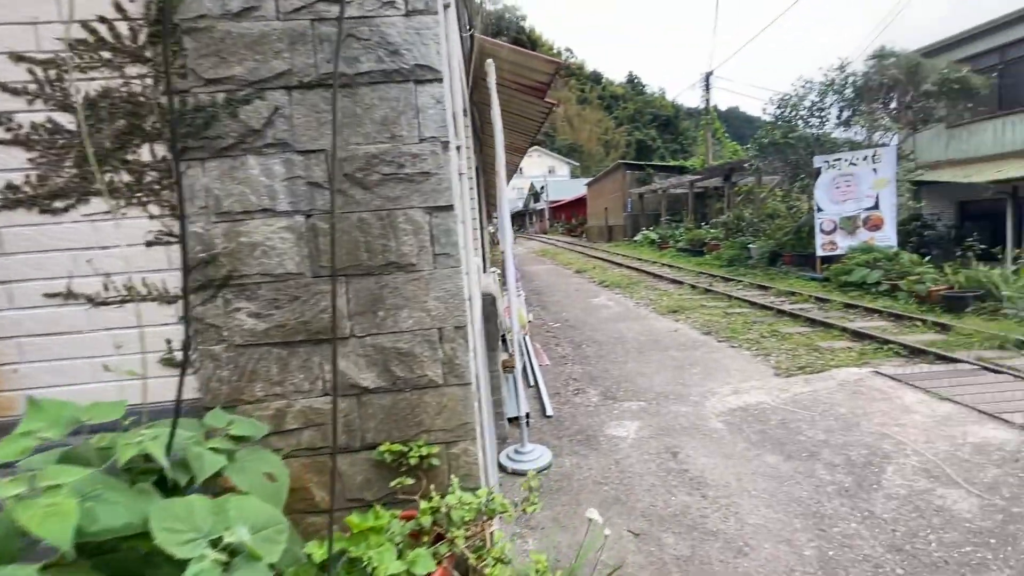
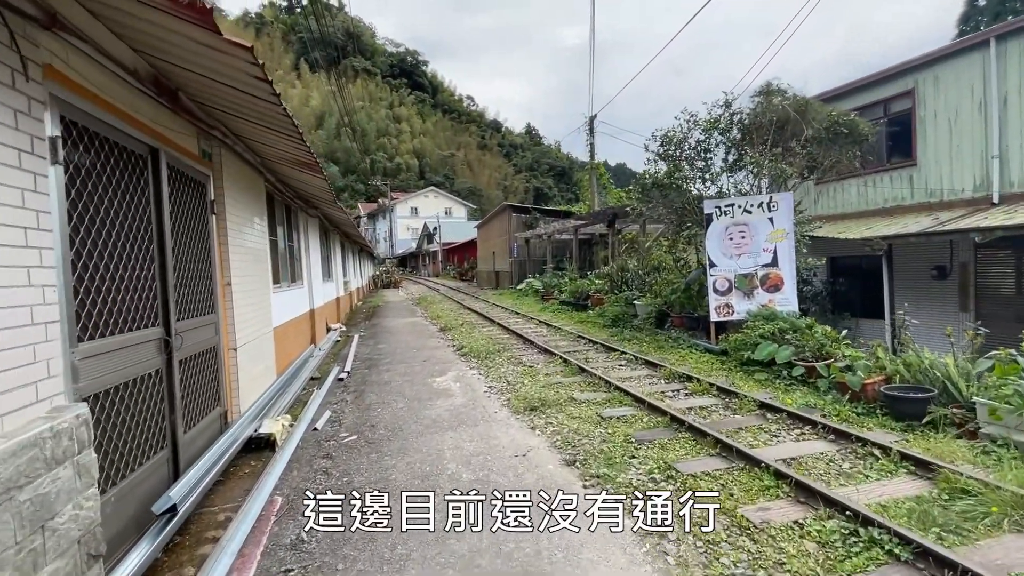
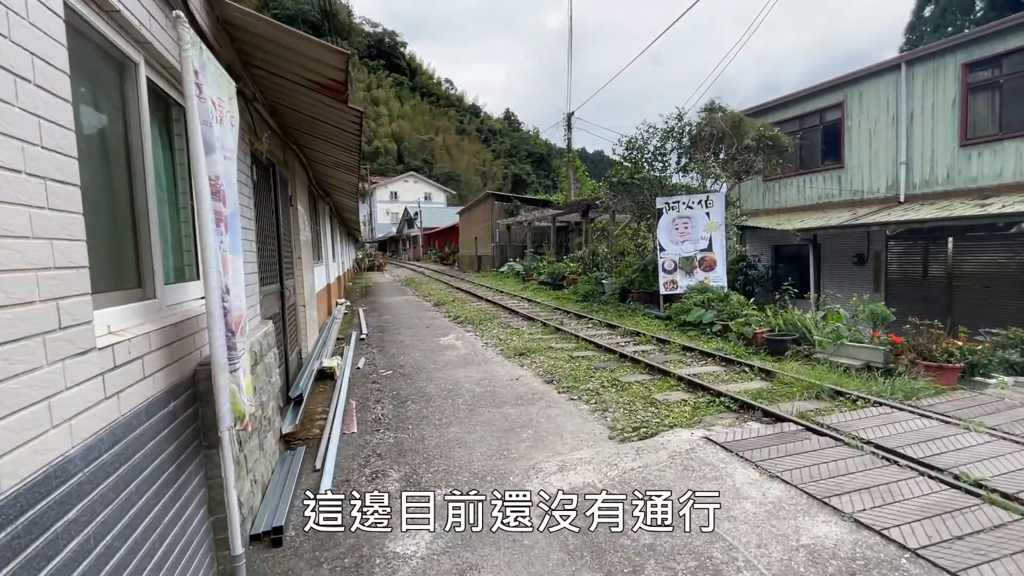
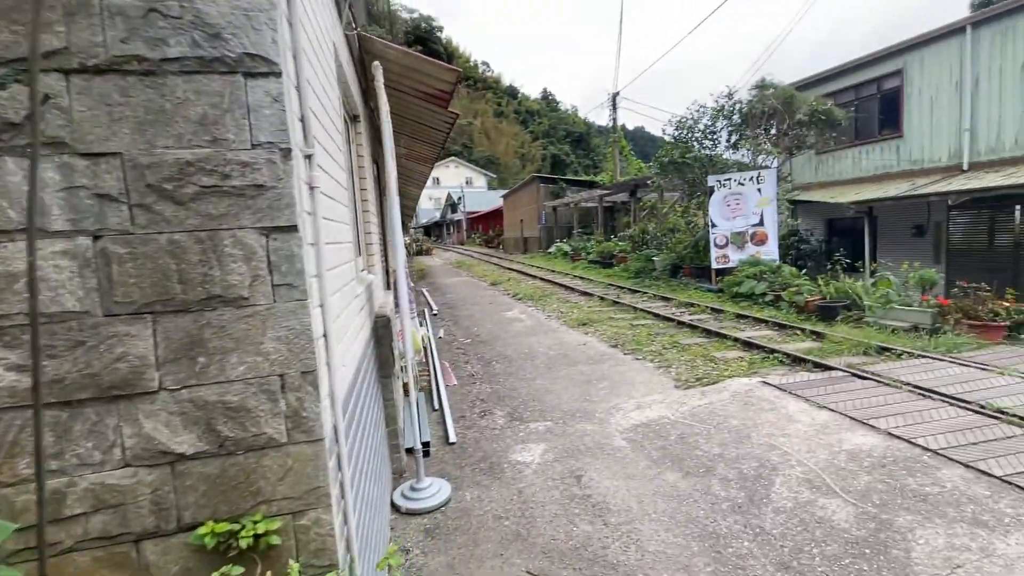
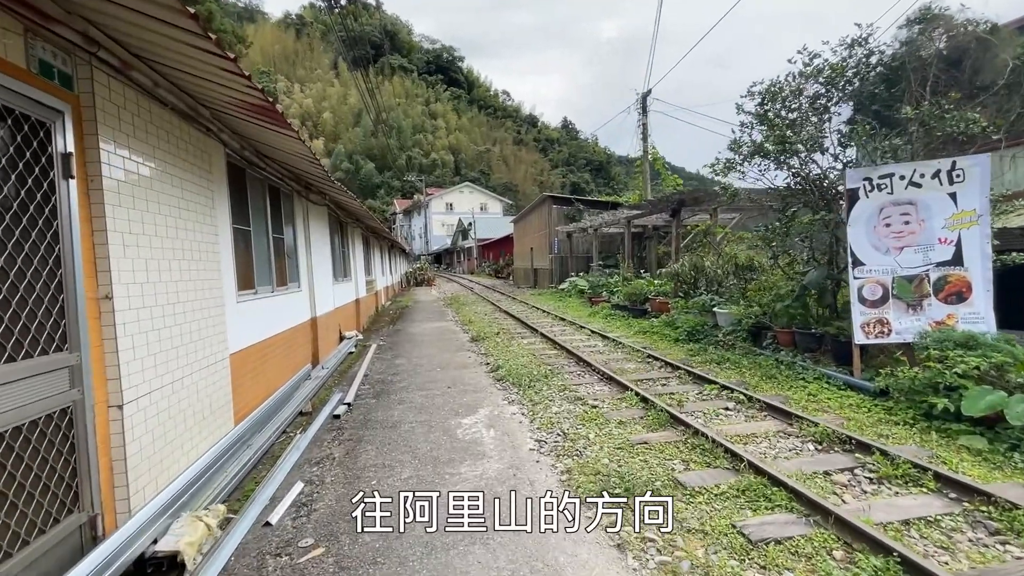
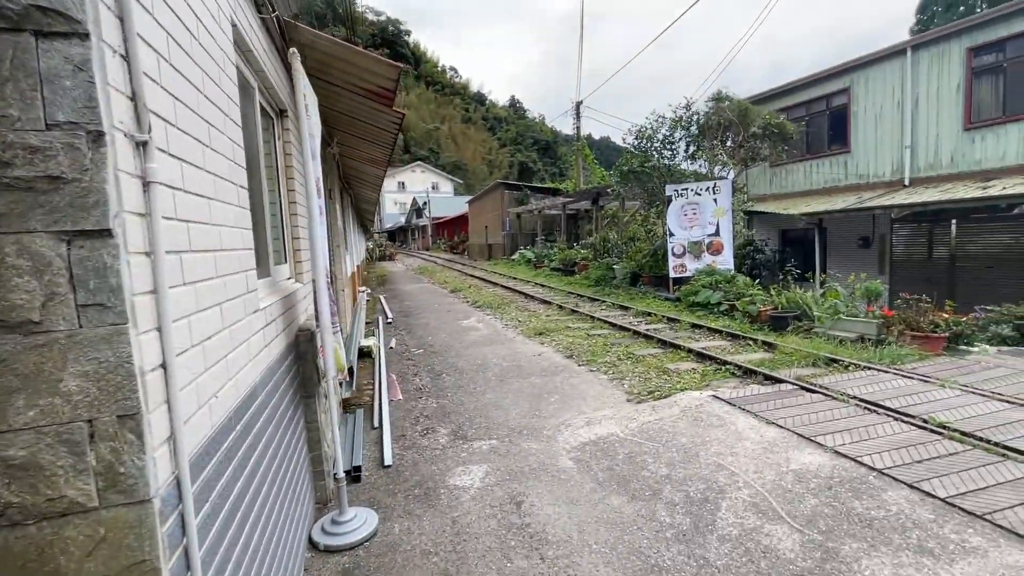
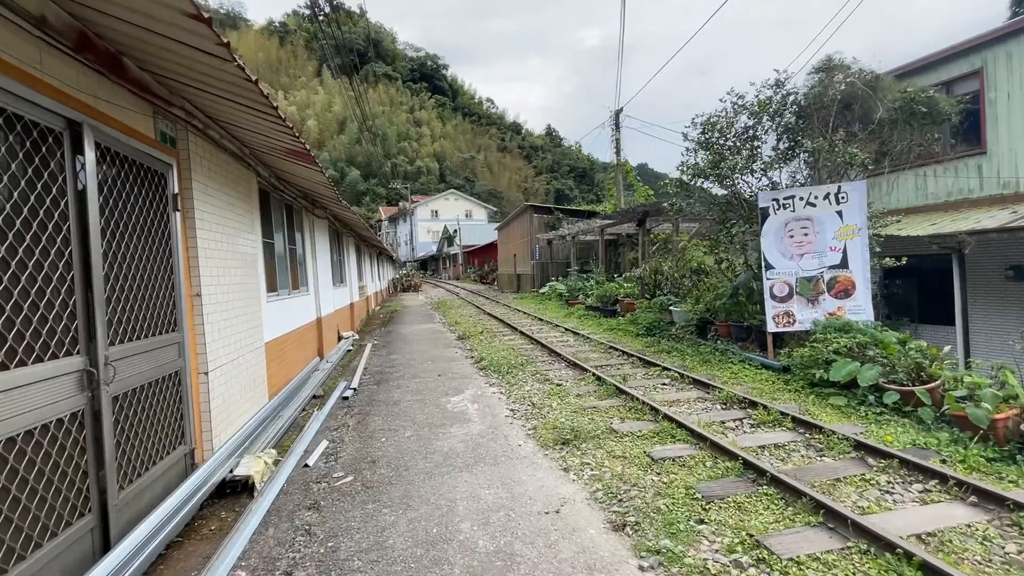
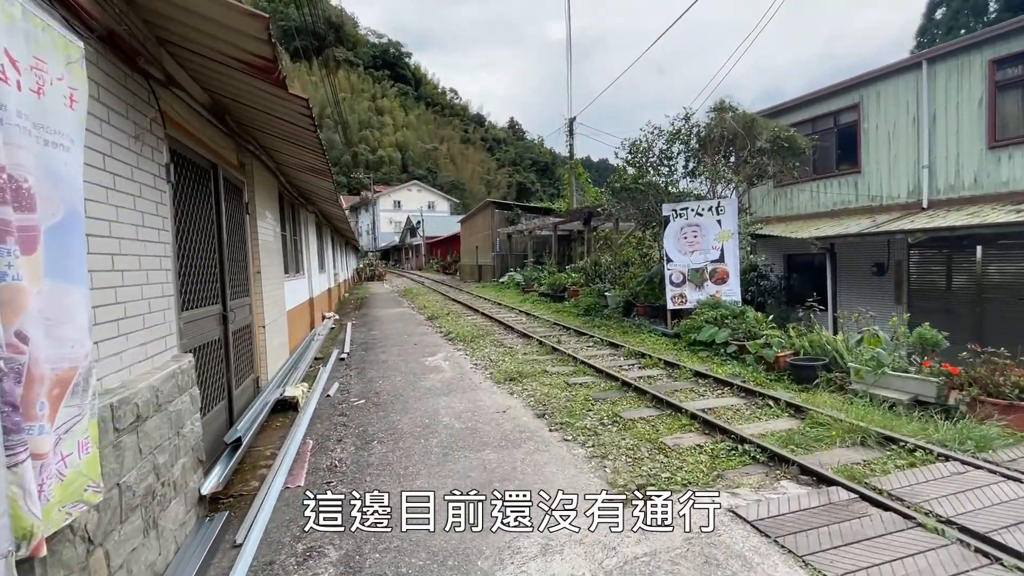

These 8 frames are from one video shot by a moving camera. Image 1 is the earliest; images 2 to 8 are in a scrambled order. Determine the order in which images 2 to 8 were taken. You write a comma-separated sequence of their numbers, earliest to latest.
4, 6, 3, 8, 2, 7, 5
